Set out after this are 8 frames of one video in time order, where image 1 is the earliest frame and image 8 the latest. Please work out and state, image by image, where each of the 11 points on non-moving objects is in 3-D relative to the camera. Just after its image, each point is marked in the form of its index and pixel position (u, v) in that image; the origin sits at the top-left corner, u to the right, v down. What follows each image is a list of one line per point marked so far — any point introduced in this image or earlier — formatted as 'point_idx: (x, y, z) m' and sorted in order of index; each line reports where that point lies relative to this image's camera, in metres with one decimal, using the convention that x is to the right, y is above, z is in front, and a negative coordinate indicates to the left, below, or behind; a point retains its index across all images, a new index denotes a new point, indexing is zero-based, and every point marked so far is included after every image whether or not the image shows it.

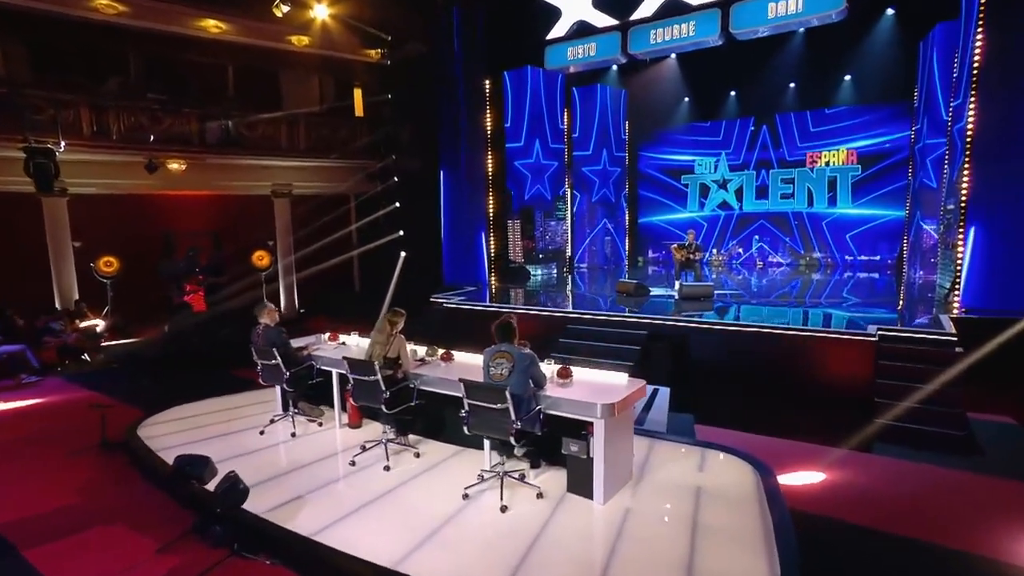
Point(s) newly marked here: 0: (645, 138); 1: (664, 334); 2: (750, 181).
0: (+2.7, +3.2, +13.5) m
1: (+1.6, -0.5, +6.9) m
2: (+4.6, +2.1, +12.6) m
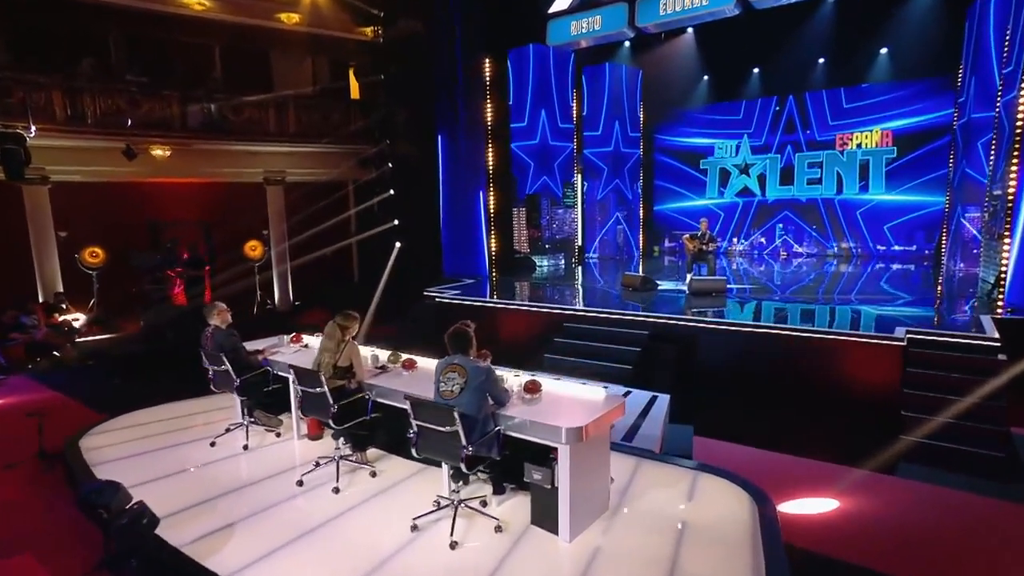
0: (+2.9, +3.4, +12.8) m
1: (+1.5, -0.4, +6.3) m
2: (+4.8, +2.3, +11.8) m
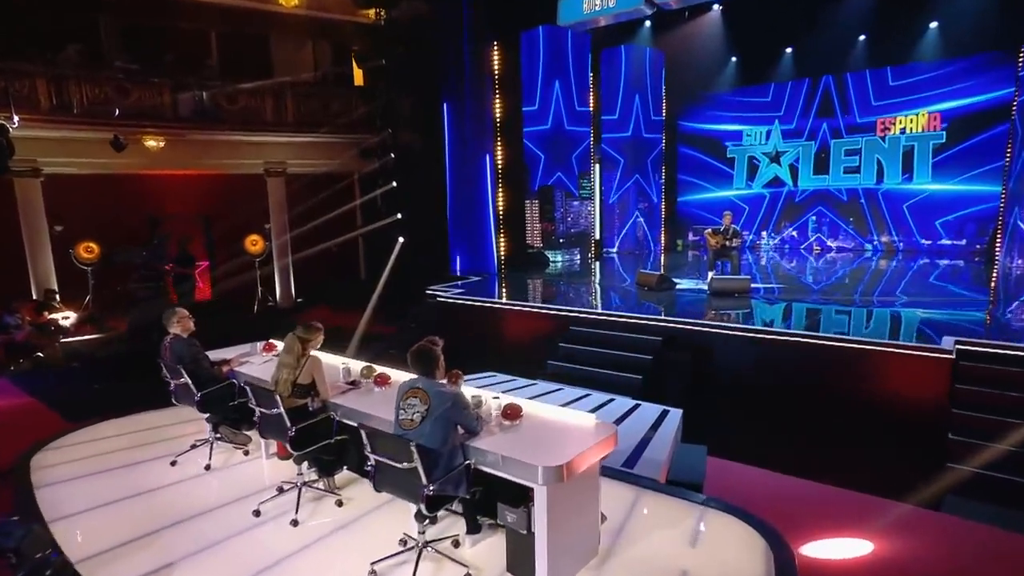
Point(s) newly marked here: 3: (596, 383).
0: (+3.2, +3.5, +12.1) m
1: (+1.5, -0.5, +5.8) m
2: (+5.1, +2.4, +11.0) m
3: (+0.7, -0.9, +5.8) m
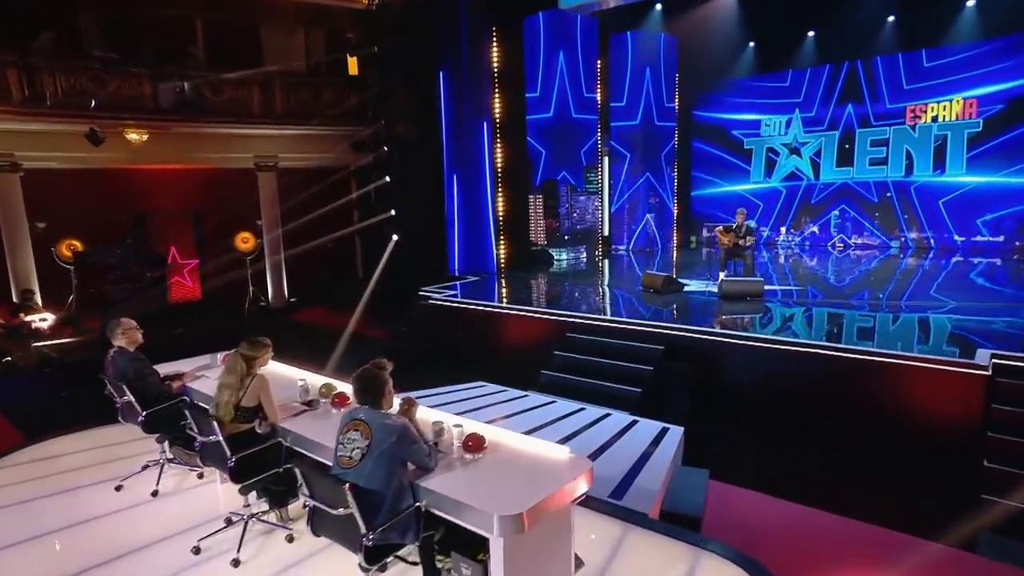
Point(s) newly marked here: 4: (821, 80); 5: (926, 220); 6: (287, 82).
0: (+3.4, +3.5, +11.5) m
1: (+1.4, -0.5, +5.3) m
2: (+5.2, +2.4, +10.3) m
3: (+0.6, -0.9, +5.4) m
4: (+5.0, +3.4, +10.3) m
5: (+6.4, +1.0, +9.7) m
6: (-2.9, +2.6, +8.0) m
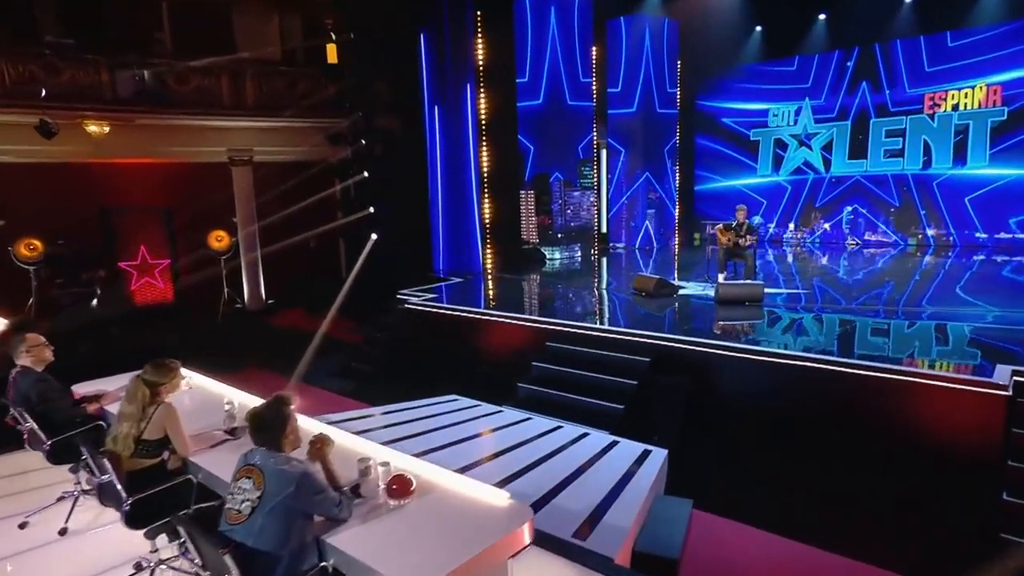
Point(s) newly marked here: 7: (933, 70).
0: (+3.3, +3.5, +10.9) m
1: (+1.2, -0.5, +4.8) m
2: (+5.1, +2.4, +9.7) m
3: (+0.4, -1.0, +4.9) m
4: (+4.9, +3.4, +9.6) m
5: (+6.2, +1.0, +9.1) m
6: (-3.0, +2.6, +7.6) m
7: (+5.9, +3.0, +8.8) m
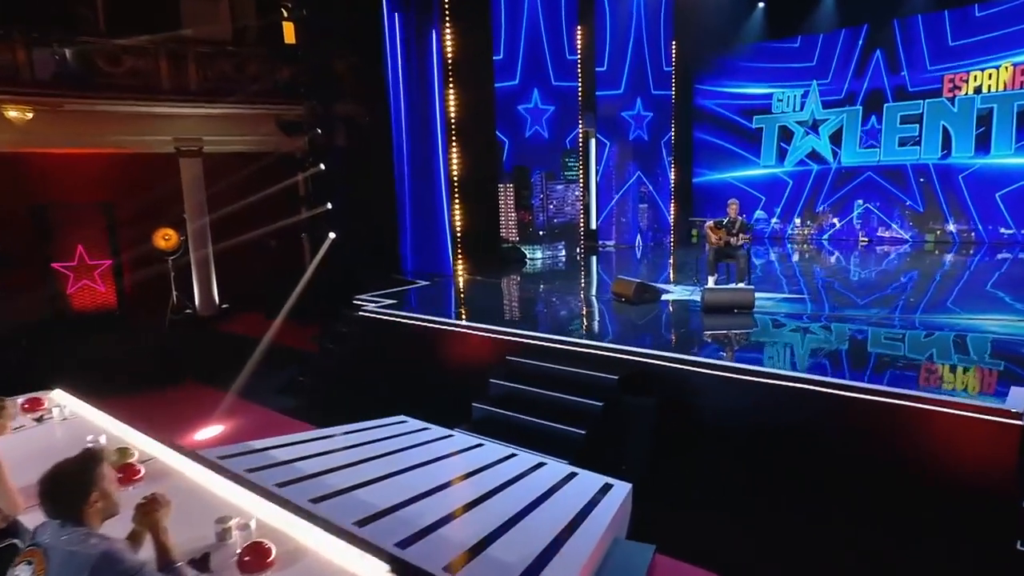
0: (+3.0, +3.5, +10.1) m
1: (+0.9, -0.6, +4.1) m
2: (+4.8, +2.4, +8.9) m
3: (+0.1, -1.0, +4.2) m
4: (+4.6, +3.4, +8.9) m
5: (+6.0, +1.0, +8.3) m
6: (-3.3, +2.6, +6.9) m
7: (+5.6, +3.0, +8.0) m
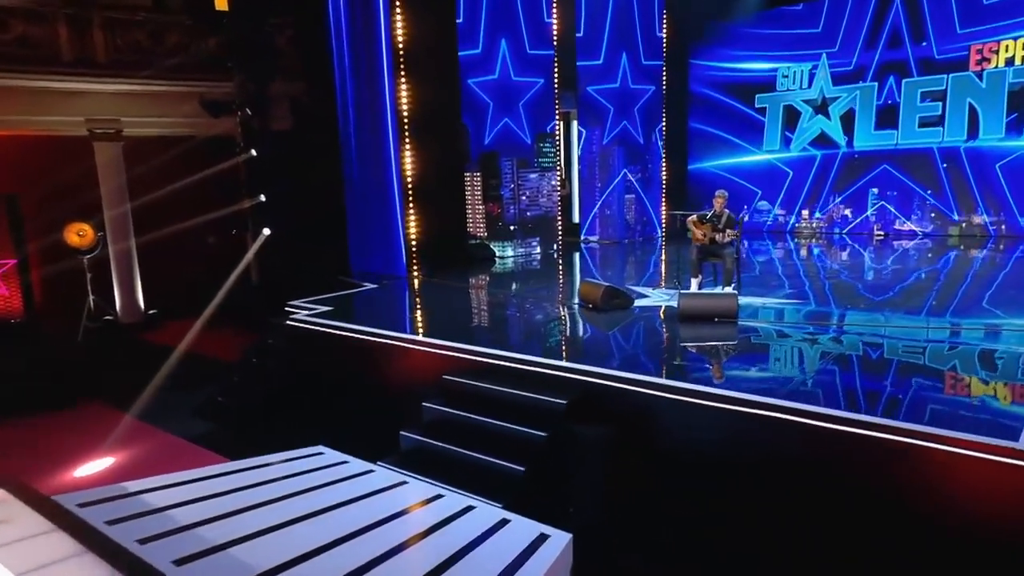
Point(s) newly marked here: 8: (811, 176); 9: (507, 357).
0: (+2.7, +3.5, +9.2) m
1: (+0.6, -0.6, +3.1) m
2: (+4.5, +2.3, +8.0) m
3: (-0.2, -1.0, +3.3) m
4: (+4.3, +3.3, +7.9) m
5: (+5.6, +1.0, +7.4) m
6: (-3.6, +2.5, +6.0) m
7: (+5.2, +3.0, +7.1) m
8: (+4.1, +1.5, +8.5) m
9: (0.0, -0.4, +3.6) m
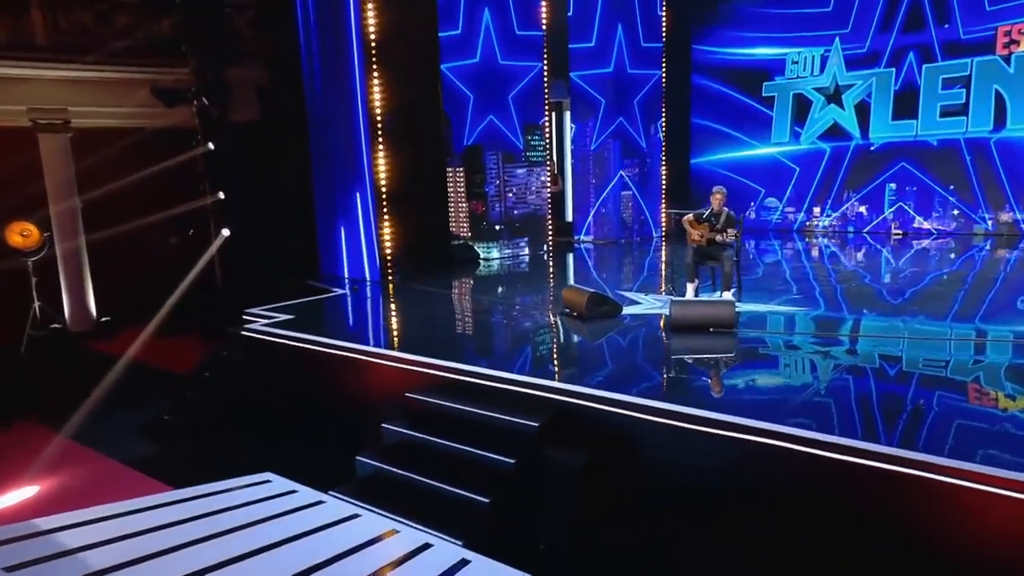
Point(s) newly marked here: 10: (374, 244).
0: (+2.6, +3.4, +8.7) m
1: (+0.4, -0.6, +2.6) m
2: (+4.4, +2.3, +7.5) m
3: (-0.4, -1.1, +2.7) m
4: (+4.1, +3.3, +7.4) m
5: (+5.5, +1.0, +6.8) m
6: (-3.8, +2.5, +5.5) m
7: (+5.1, +2.9, +6.6) m
8: (+4.0, +1.5, +8.0) m
9: (-0.1, -0.4, +3.1) m
10: (-1.2, +0.4, +5.4) m
